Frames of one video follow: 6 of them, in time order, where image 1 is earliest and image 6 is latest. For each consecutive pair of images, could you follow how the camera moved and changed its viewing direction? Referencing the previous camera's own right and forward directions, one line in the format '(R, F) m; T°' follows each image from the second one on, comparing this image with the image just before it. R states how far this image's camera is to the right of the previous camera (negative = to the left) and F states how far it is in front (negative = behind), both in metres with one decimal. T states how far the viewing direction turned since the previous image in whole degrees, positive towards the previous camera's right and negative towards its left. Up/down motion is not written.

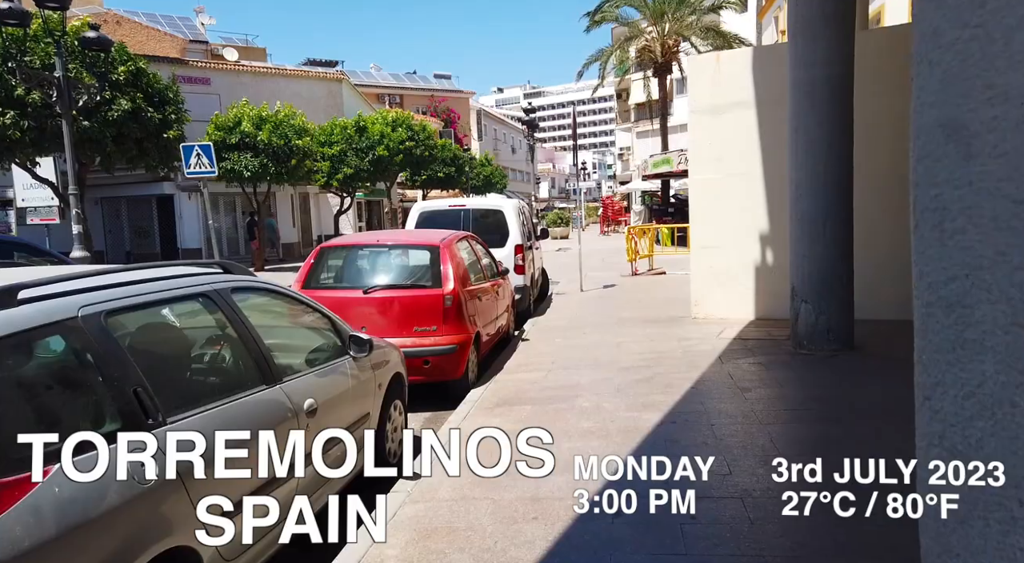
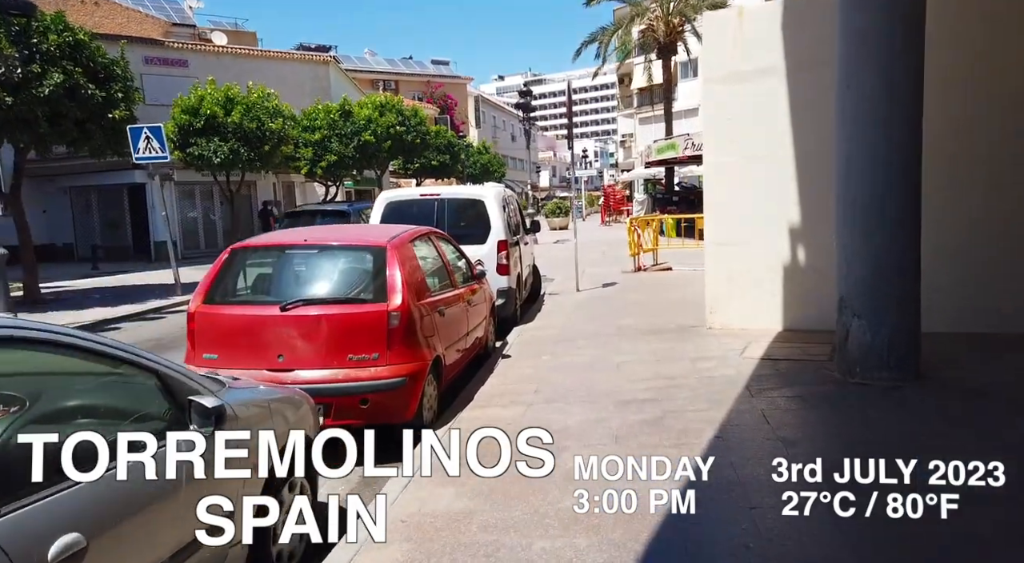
(+0.2, +1.5) m; 0°
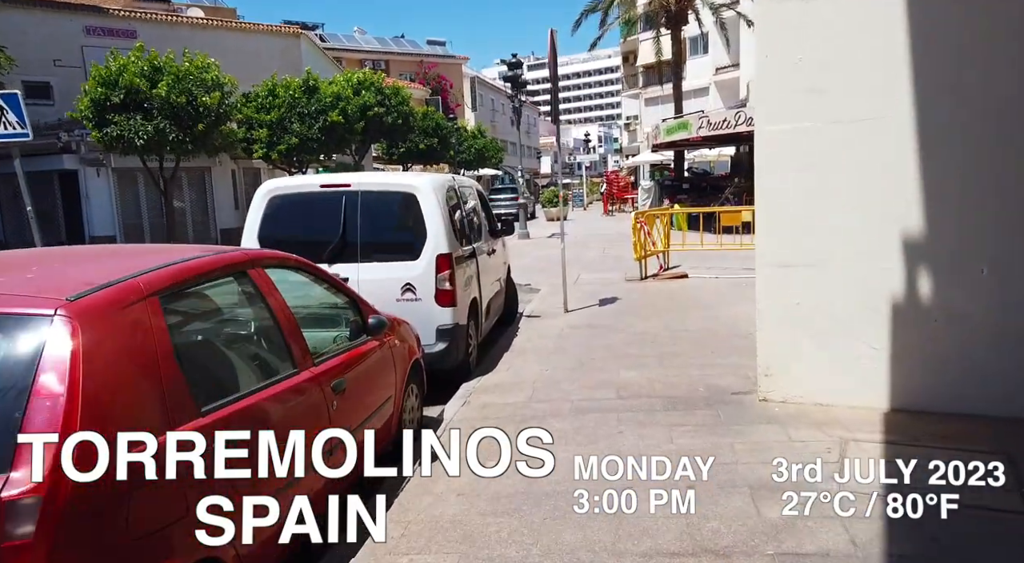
(+0.5, +2.9) m; 0°
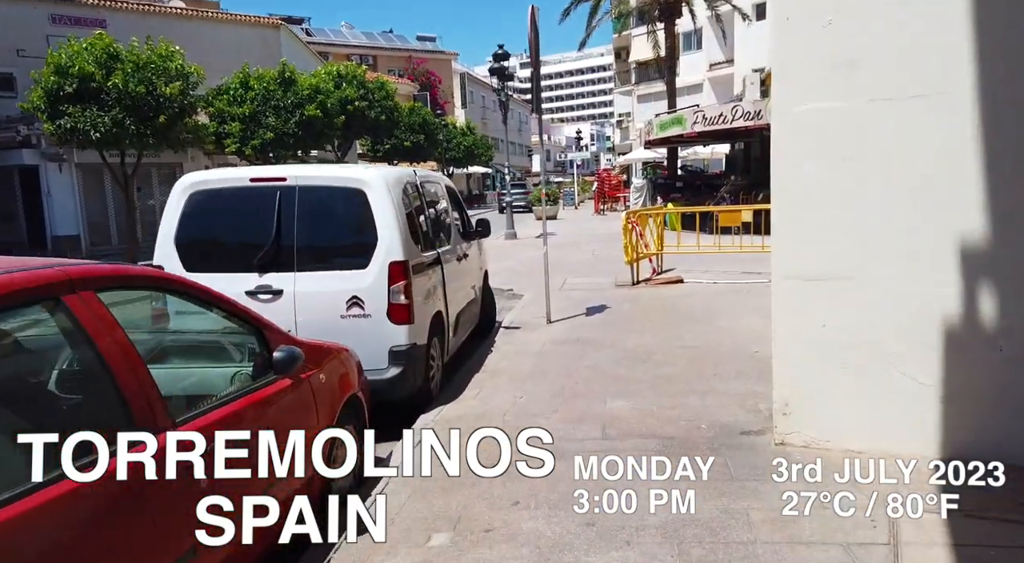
(+0.5, +0.9) m; 0°
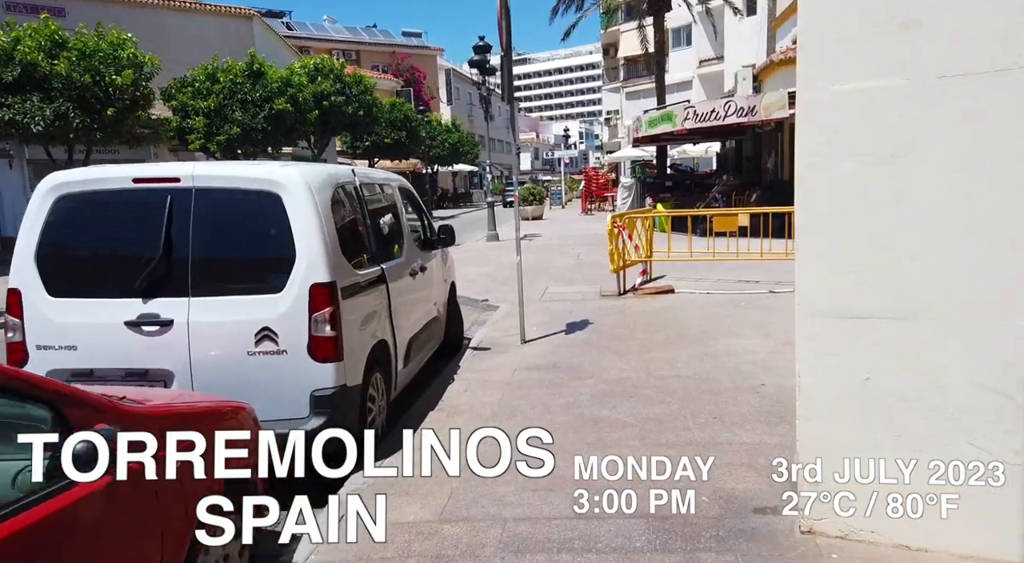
(+0.7, +0.9) m; 0°
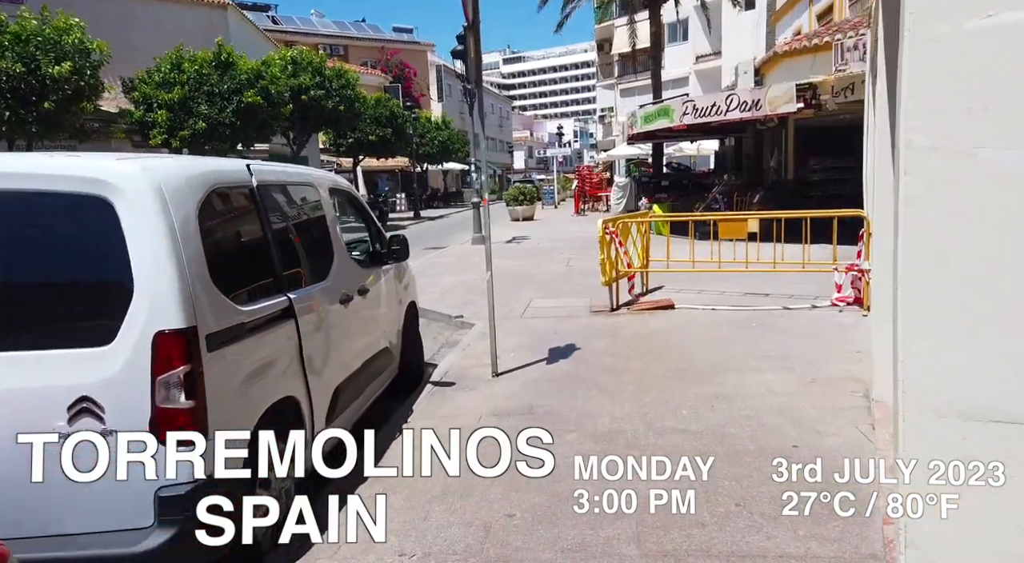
(+0.4, +1.2) m; 0°
